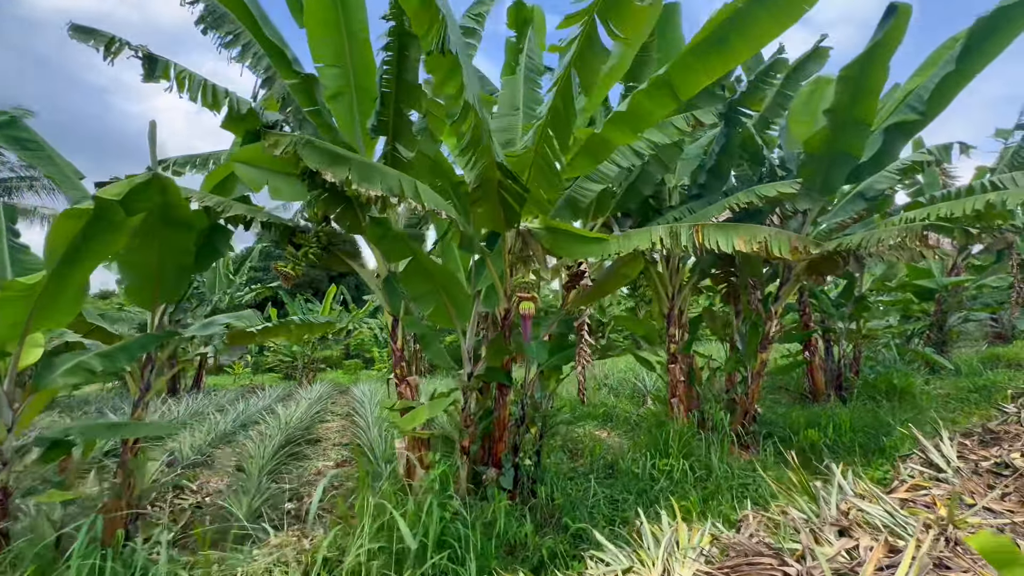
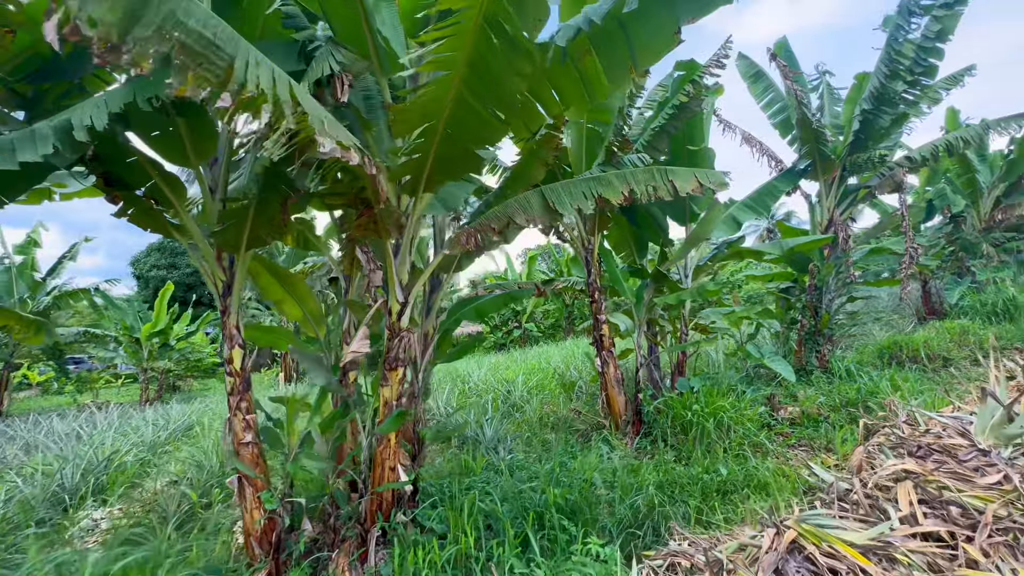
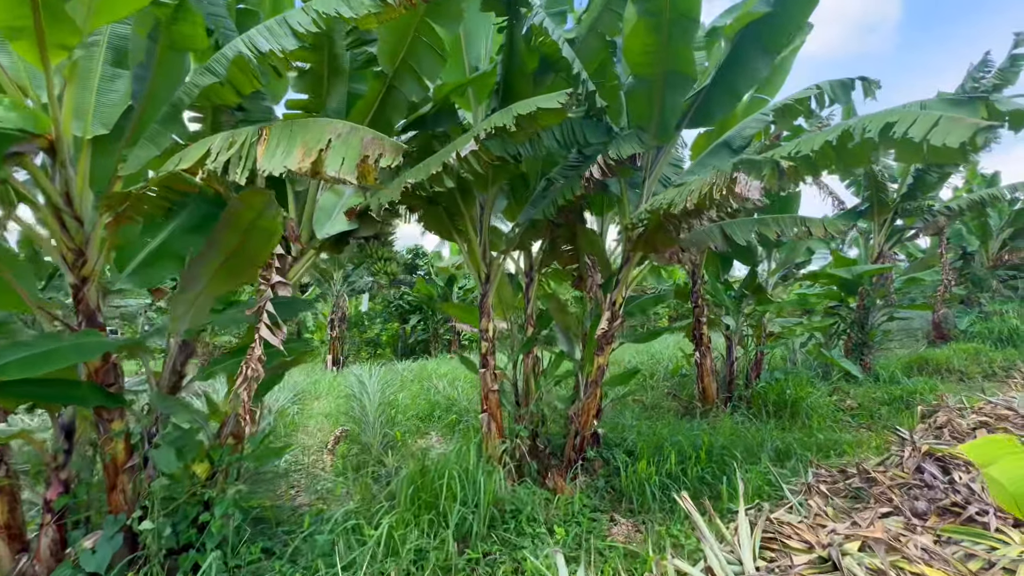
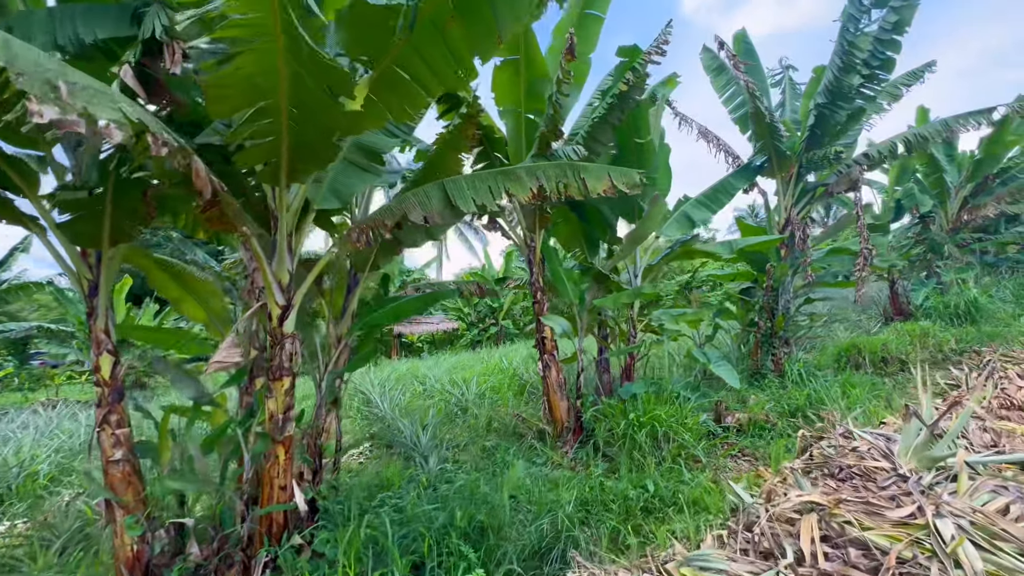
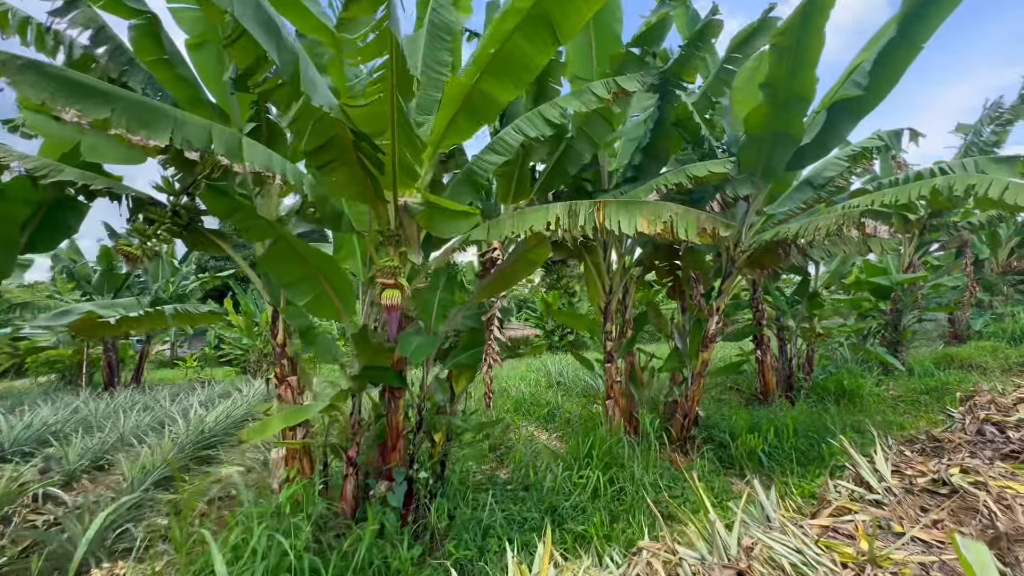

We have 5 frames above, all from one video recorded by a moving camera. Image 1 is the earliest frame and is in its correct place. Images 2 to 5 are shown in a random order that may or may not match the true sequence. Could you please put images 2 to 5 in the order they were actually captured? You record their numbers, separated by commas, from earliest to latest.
5, 3, 2, 4
